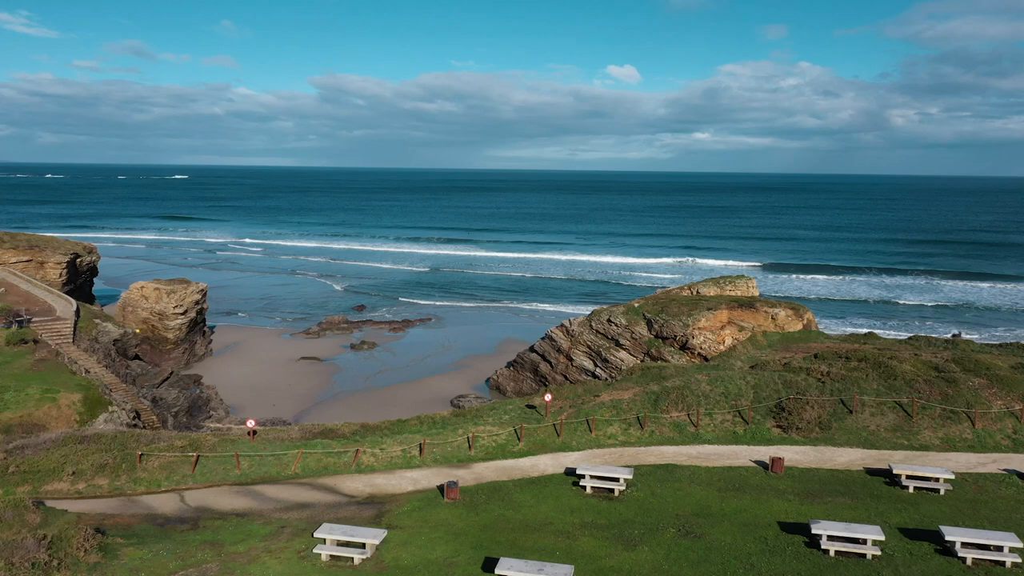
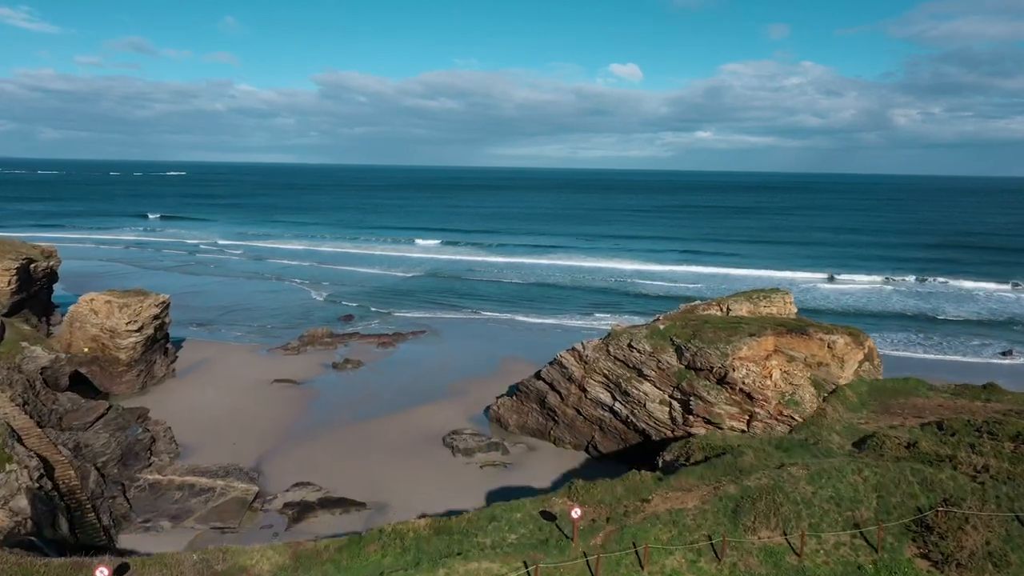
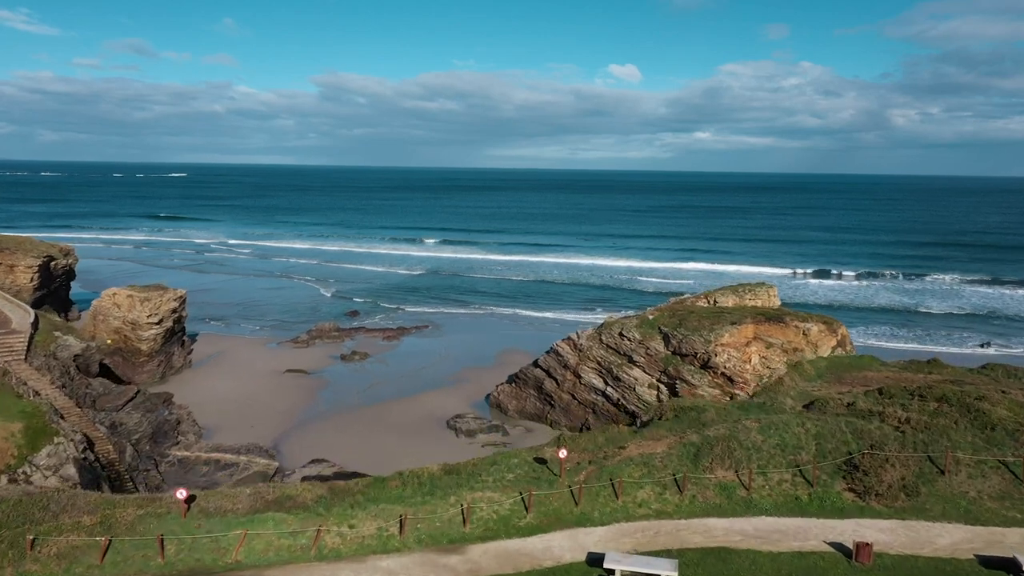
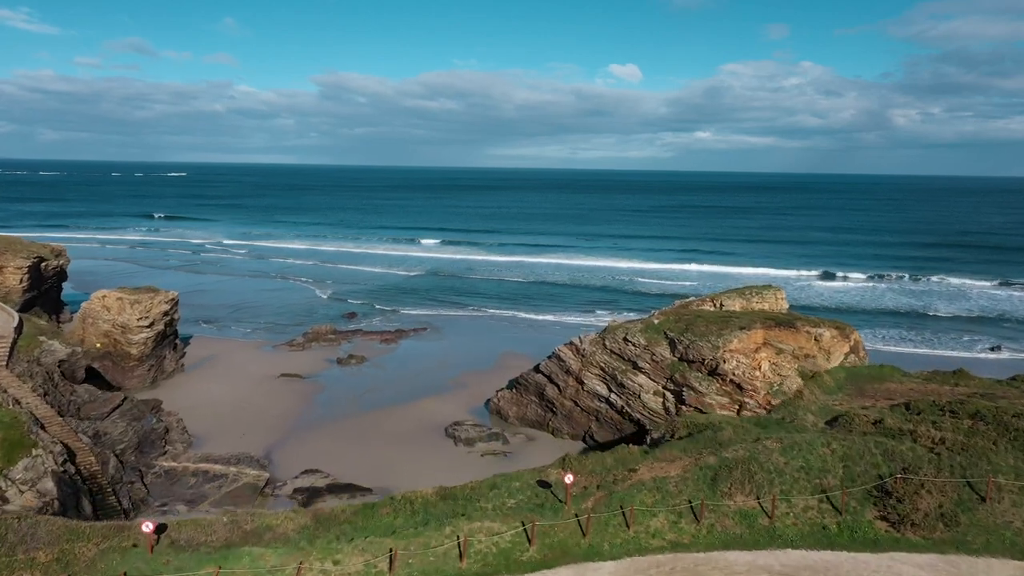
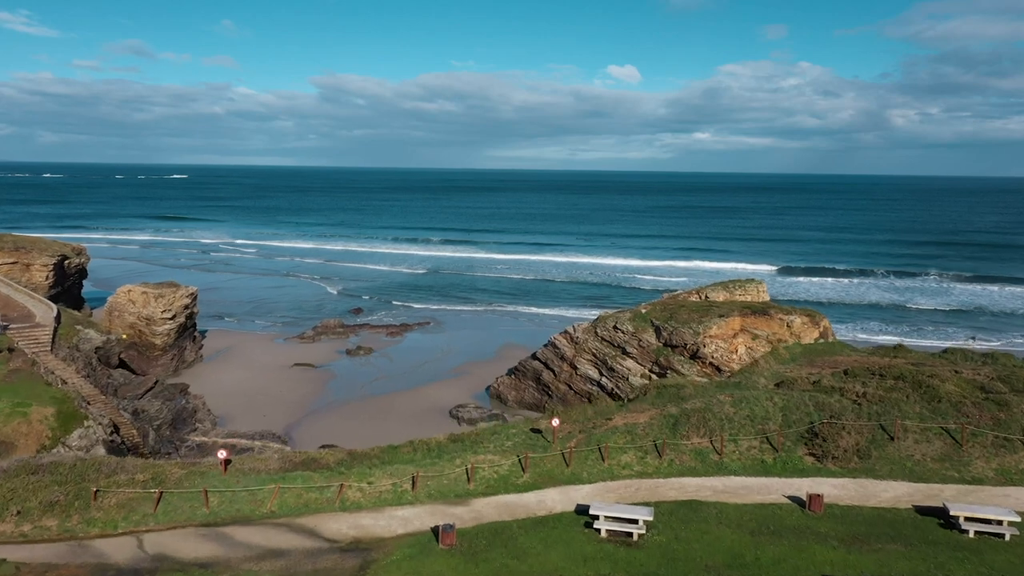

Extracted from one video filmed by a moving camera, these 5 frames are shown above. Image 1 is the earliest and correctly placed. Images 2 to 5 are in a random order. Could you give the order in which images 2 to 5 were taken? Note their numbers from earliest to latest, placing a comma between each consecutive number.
5, 3, 4, 2
